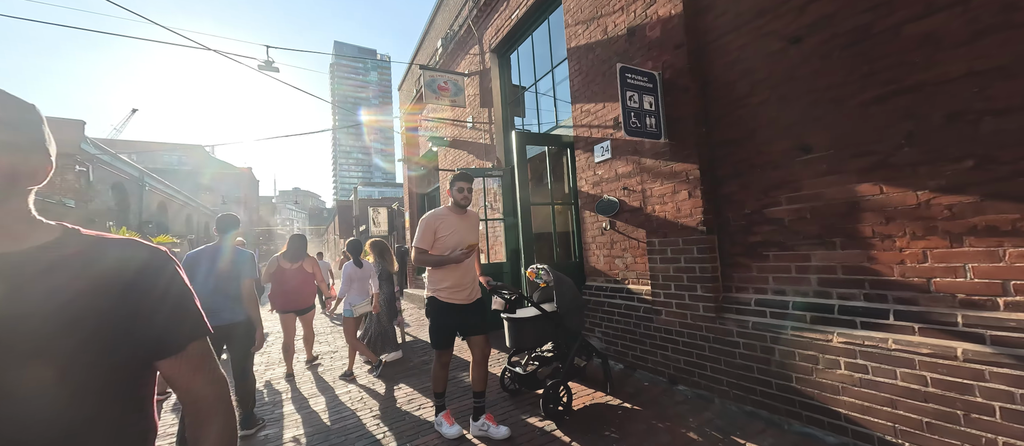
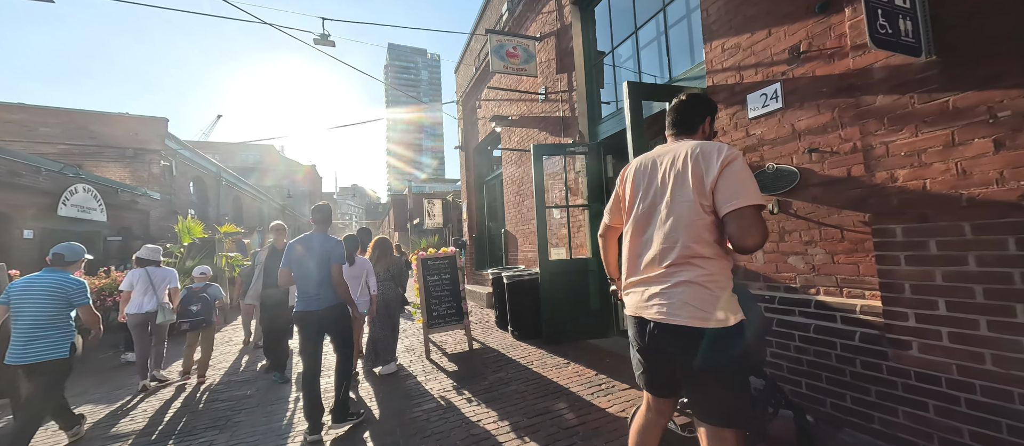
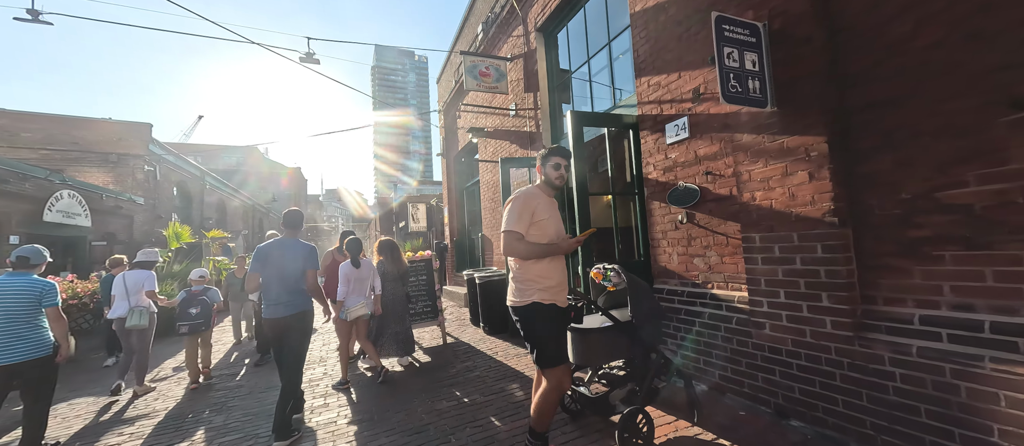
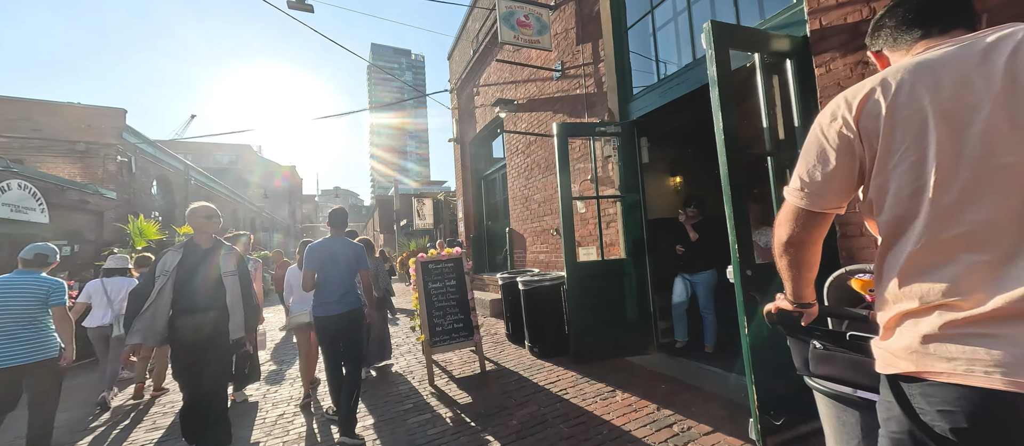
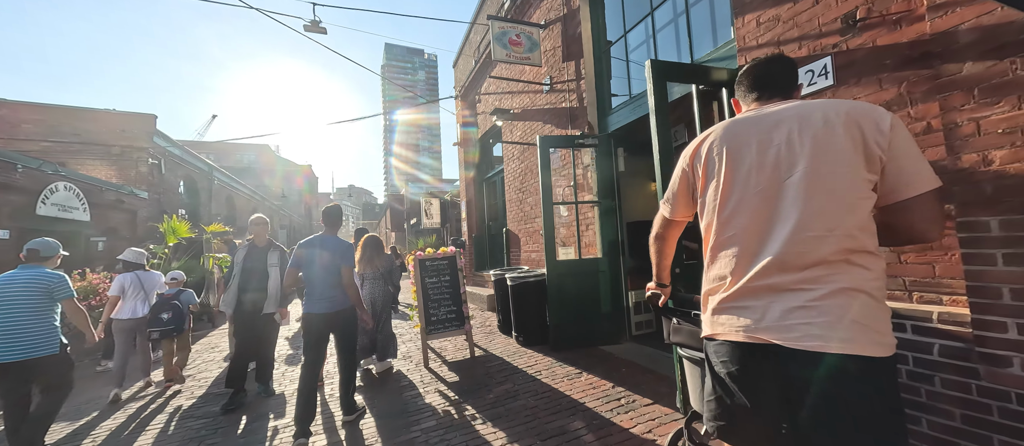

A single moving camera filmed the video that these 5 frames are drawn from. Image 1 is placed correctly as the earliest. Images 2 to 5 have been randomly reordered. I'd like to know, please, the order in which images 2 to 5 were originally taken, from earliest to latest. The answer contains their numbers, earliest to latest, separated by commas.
3, 2, 5, 4
